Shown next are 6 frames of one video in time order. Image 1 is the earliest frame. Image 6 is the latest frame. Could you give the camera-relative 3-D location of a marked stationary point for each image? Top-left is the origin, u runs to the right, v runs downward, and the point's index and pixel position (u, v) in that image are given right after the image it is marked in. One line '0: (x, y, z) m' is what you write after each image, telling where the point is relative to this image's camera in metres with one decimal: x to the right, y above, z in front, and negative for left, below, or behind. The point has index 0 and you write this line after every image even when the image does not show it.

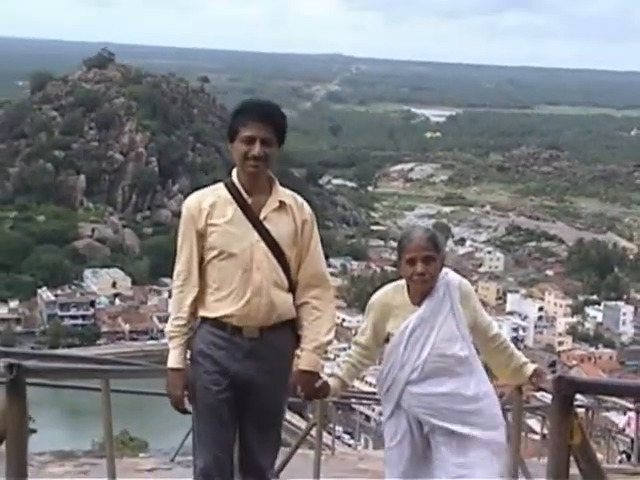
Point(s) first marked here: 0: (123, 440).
0: (-1.0, -1.0, +6.1) m
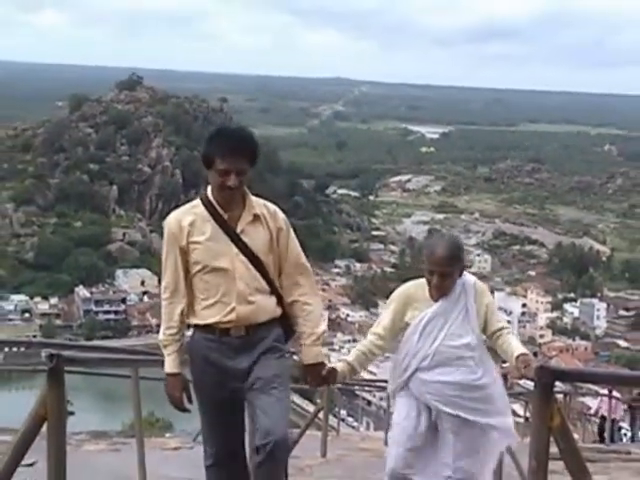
0: (-1.0, -1.0, +6.5) m
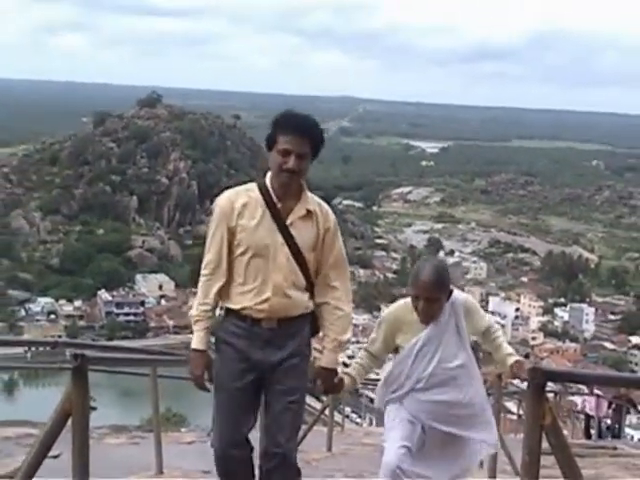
0: (-0.9, -1.1, +6.8) m
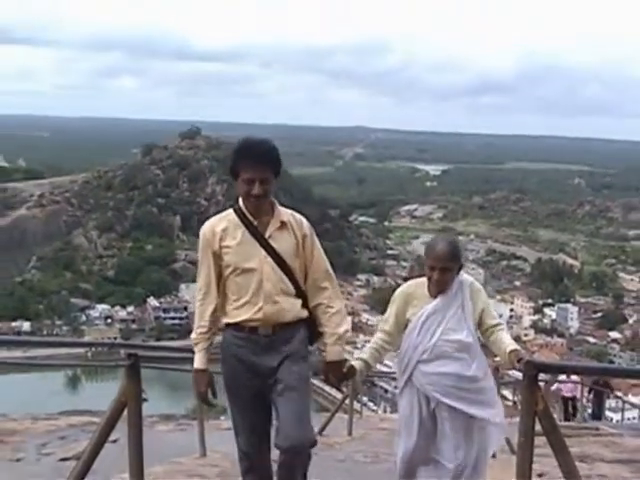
0: (-0.8, -1.2, +7.5) m
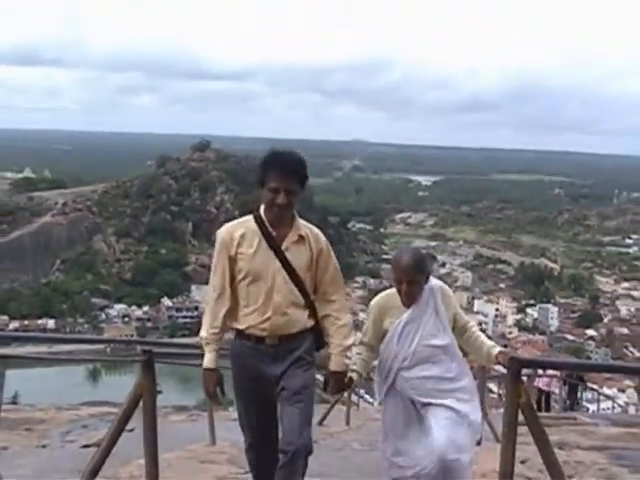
0: (-0.8, -1.2, +8.0) m
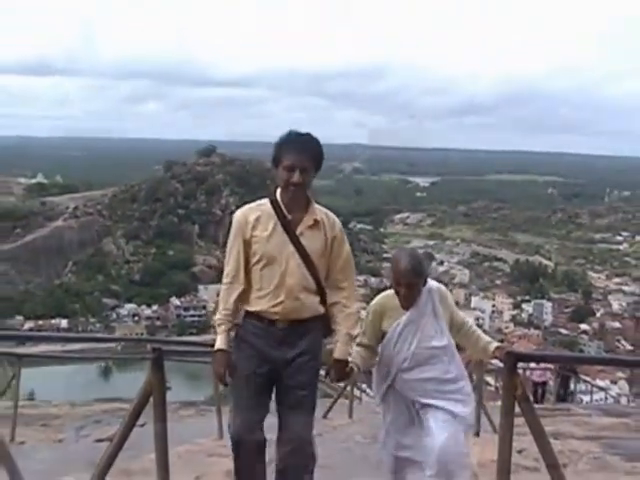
0: (-0.7, -1.2, +8.2) m
